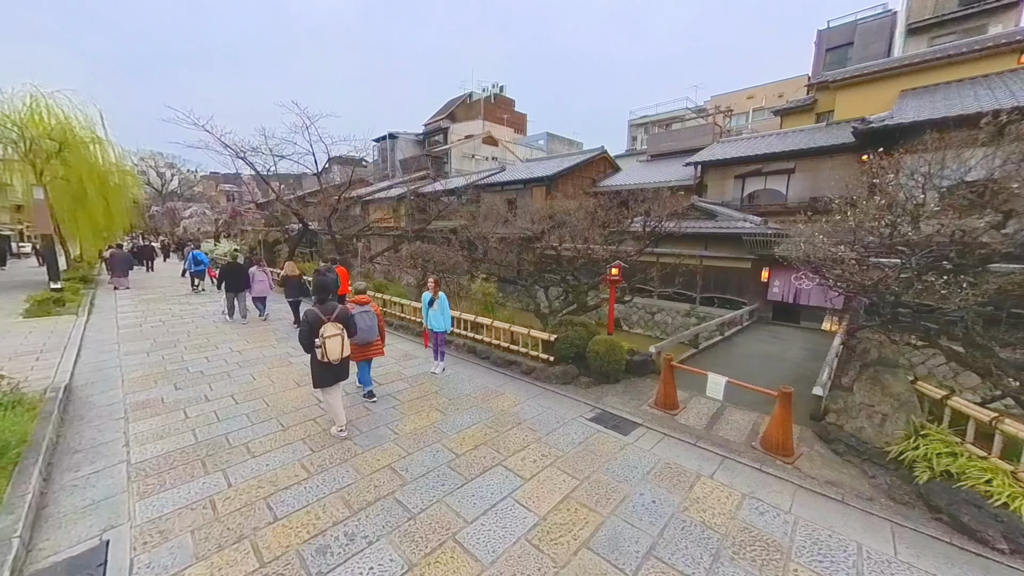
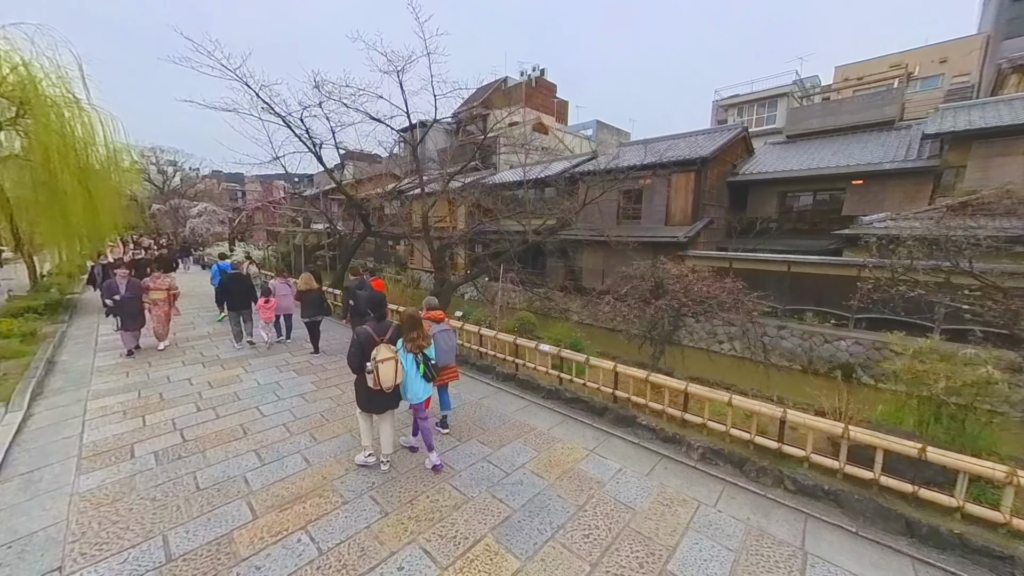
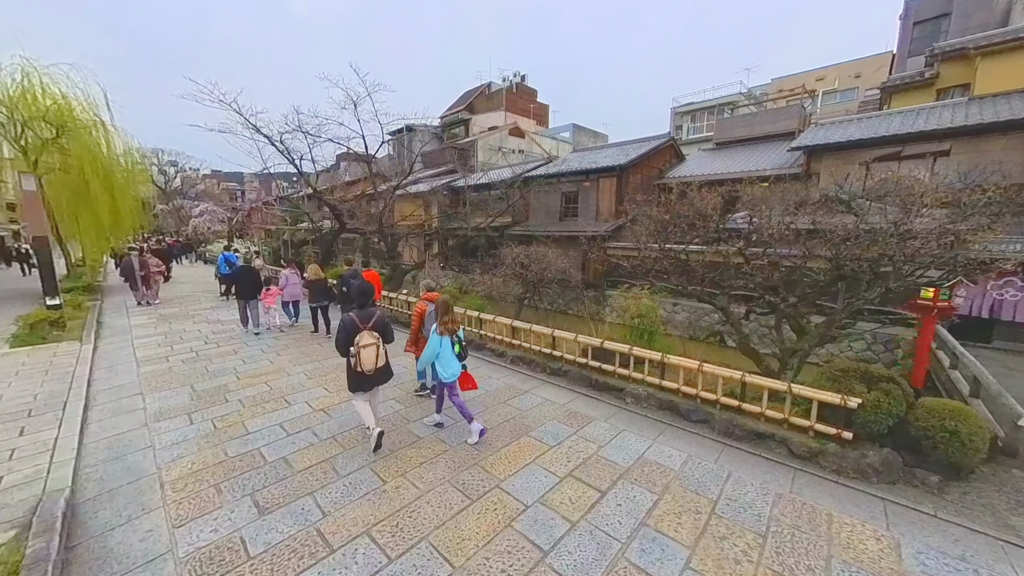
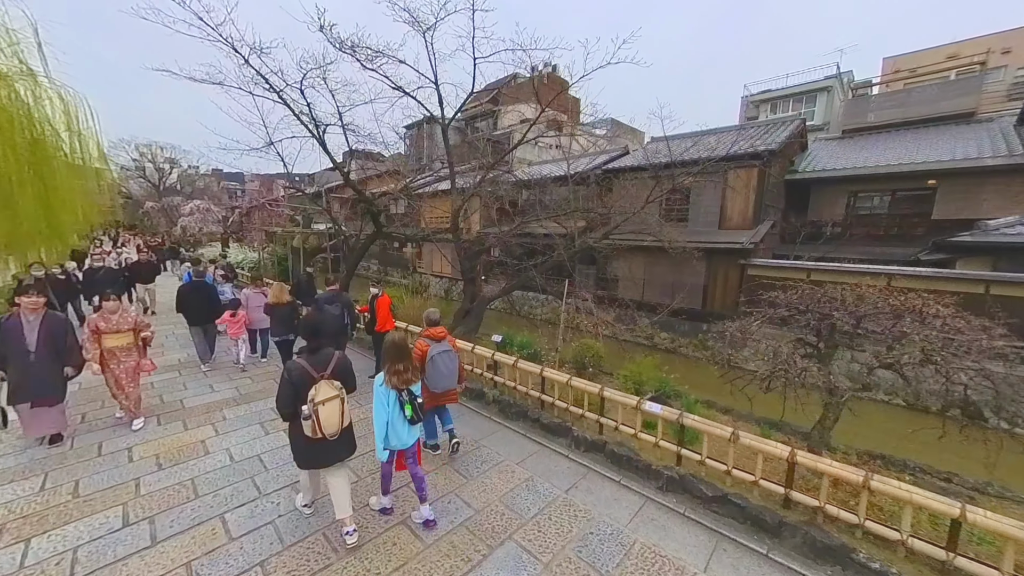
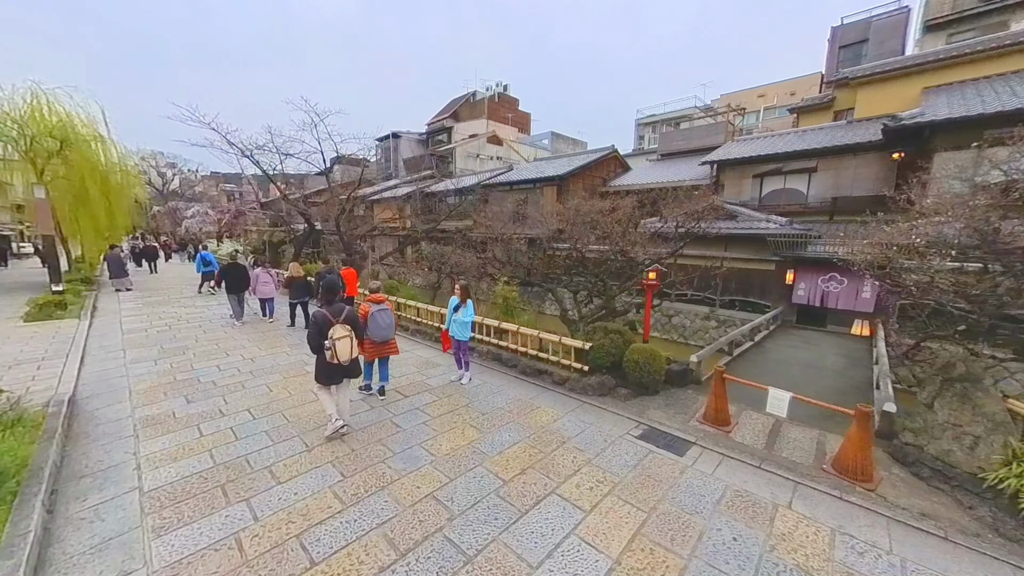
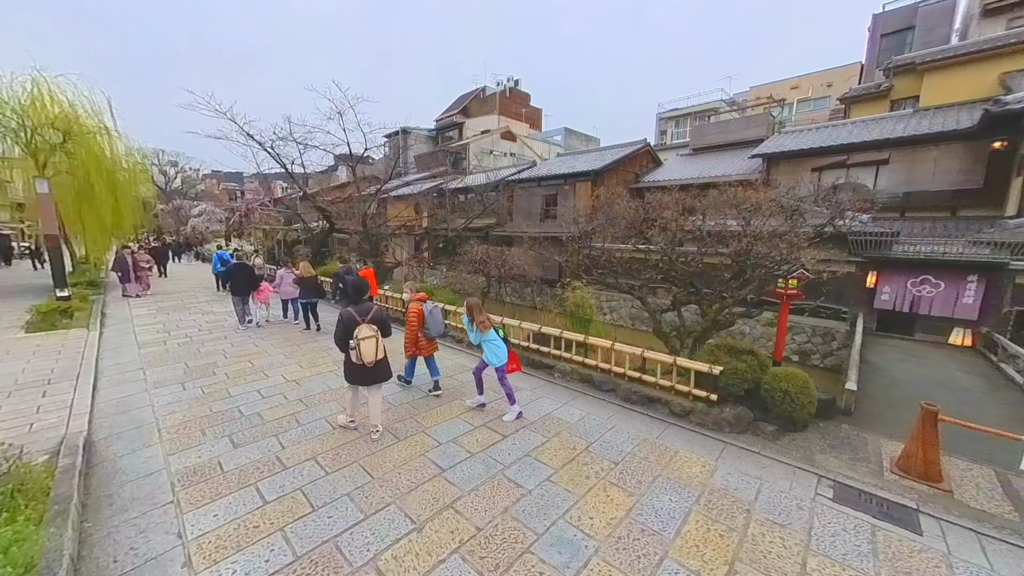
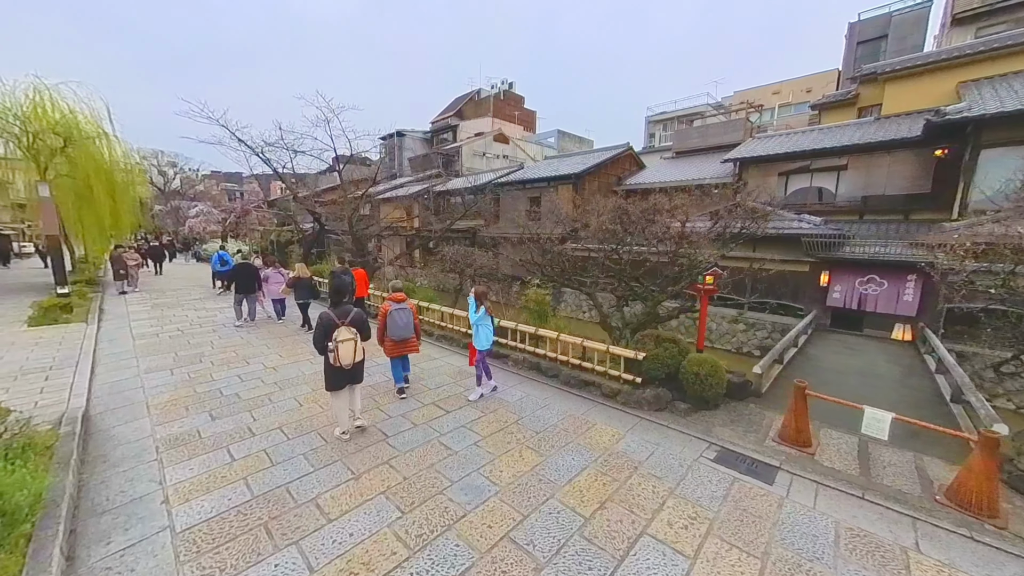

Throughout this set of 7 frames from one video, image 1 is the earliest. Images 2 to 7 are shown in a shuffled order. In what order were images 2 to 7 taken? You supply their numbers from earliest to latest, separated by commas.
5, 7, 6, 3, 2, 4
